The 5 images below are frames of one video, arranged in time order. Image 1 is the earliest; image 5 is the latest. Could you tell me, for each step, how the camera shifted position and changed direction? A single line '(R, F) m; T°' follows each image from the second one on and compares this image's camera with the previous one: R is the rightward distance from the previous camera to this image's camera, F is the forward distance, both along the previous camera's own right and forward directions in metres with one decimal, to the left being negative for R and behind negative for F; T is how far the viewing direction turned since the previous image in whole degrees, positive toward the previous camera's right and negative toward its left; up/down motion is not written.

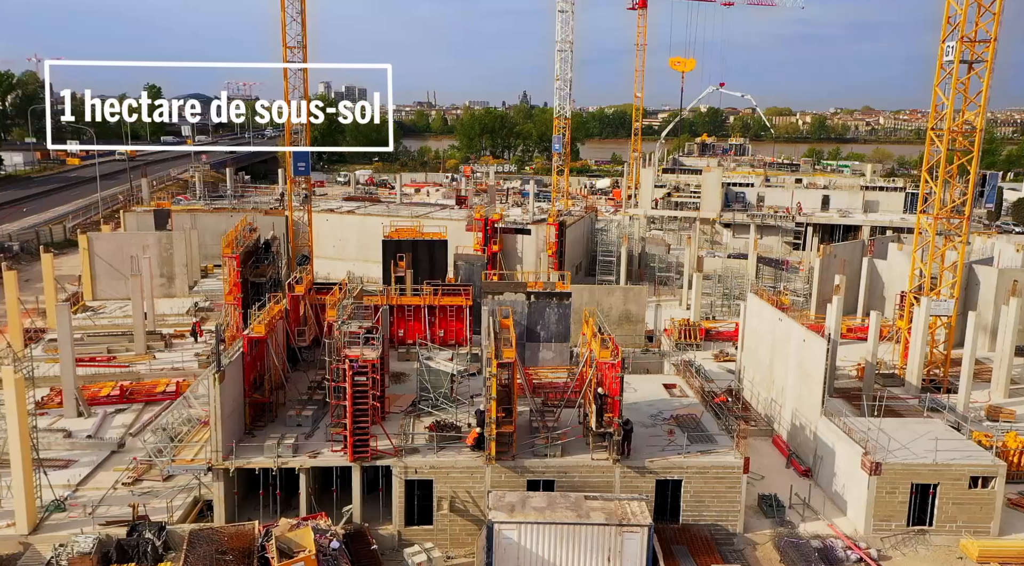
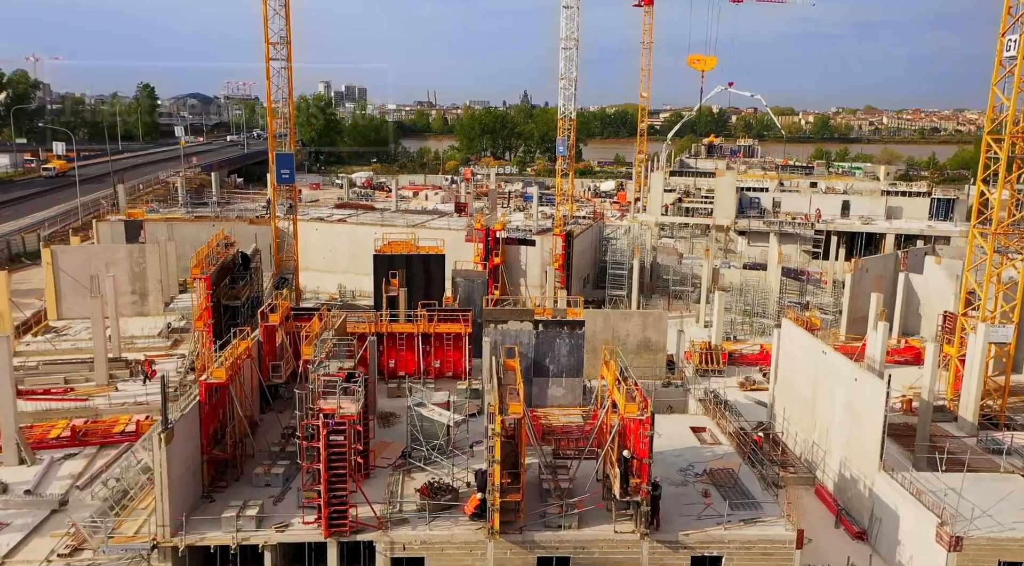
(-0.1, +2.7) m; 0°
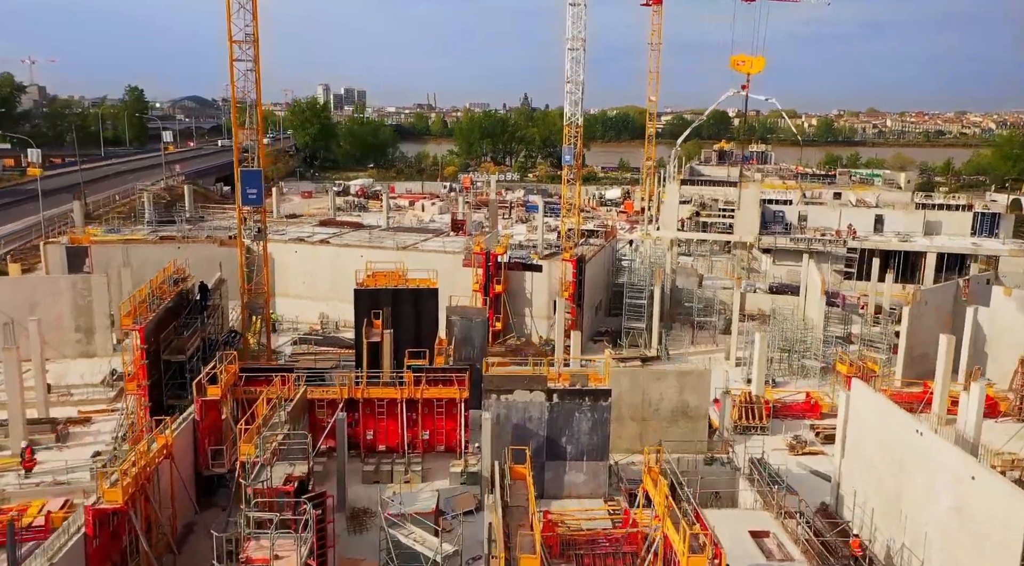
(-0.1, +4.0) m; 0°
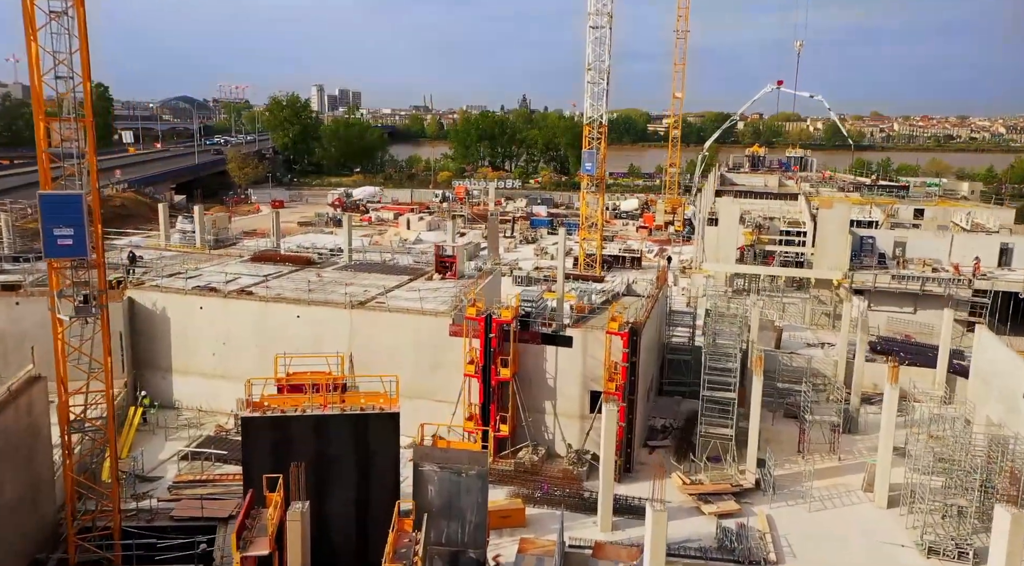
(-0.4, +10.7) m; 0°
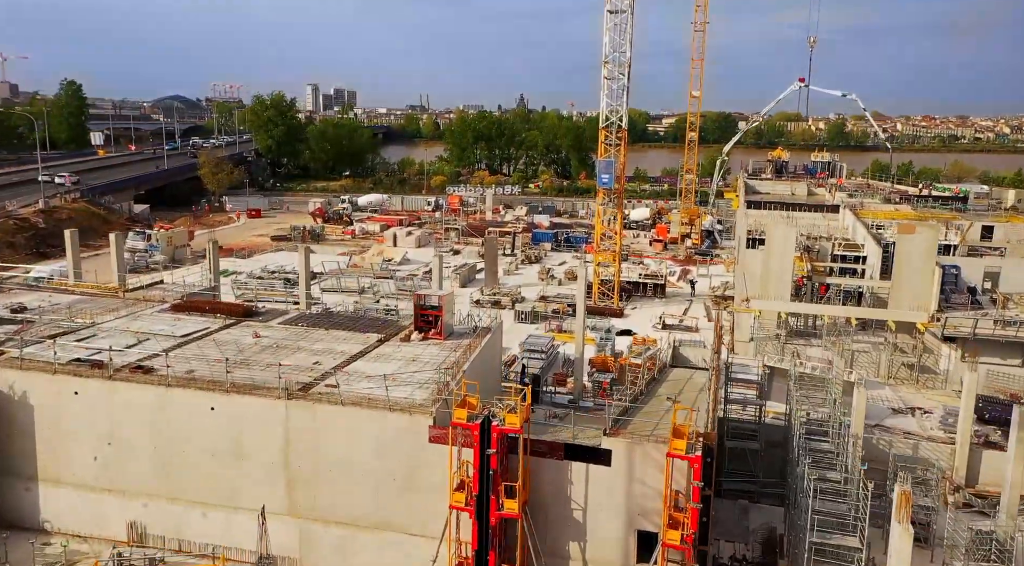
(-0.2, +6.5) m; 0°
